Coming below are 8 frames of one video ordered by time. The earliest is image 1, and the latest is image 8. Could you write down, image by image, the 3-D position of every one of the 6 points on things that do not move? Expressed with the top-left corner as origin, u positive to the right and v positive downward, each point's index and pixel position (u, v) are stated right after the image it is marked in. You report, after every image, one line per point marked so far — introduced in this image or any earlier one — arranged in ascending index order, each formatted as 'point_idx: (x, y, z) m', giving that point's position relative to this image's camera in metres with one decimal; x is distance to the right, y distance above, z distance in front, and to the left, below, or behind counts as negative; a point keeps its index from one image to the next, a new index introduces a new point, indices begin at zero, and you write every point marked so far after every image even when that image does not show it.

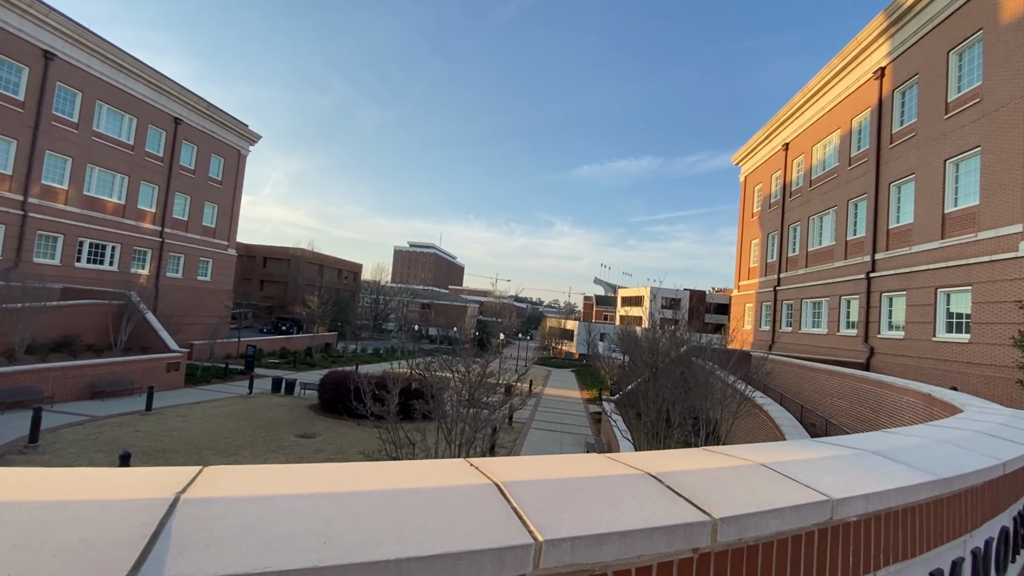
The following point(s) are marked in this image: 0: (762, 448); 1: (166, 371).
0: (+0.9, -0.6, +2.0) m
1: (-12.1, -3.0, +18.5) m
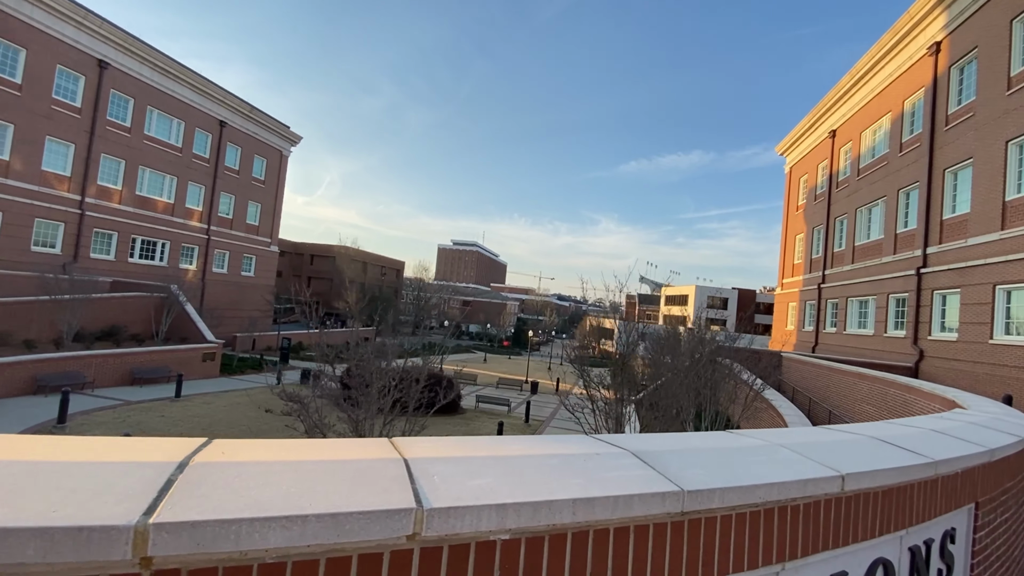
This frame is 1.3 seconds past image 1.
0: (-0.1, -0.5, +1.6) m
1: (-11.4, -2.7, +19.4) m
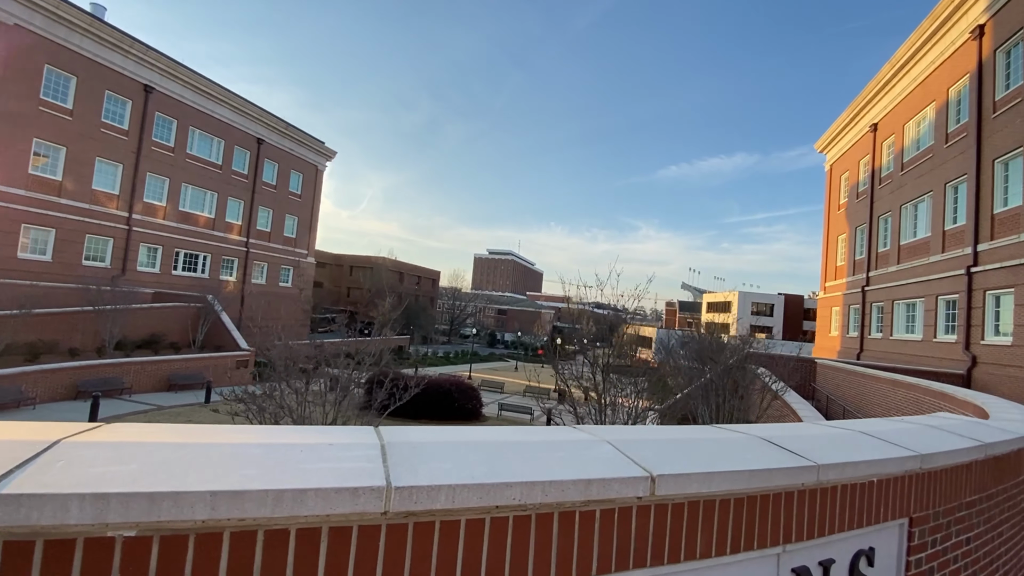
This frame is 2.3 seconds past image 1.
0: (-0.9, -0.4, +1.4) m
1: (-10.6, -3.1, +20.1) m
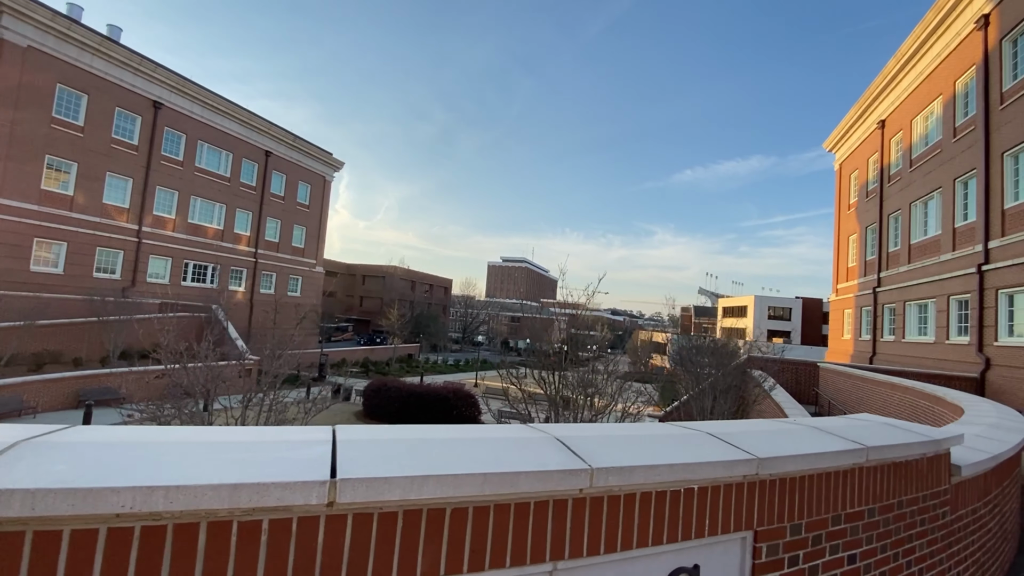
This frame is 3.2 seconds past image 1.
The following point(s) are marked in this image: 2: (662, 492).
0: (-1.7, -0.3, +1.3) m
1: (-10.6, -3.5, +20.3) m
2: (+0.5, -0.7, +1.8) m
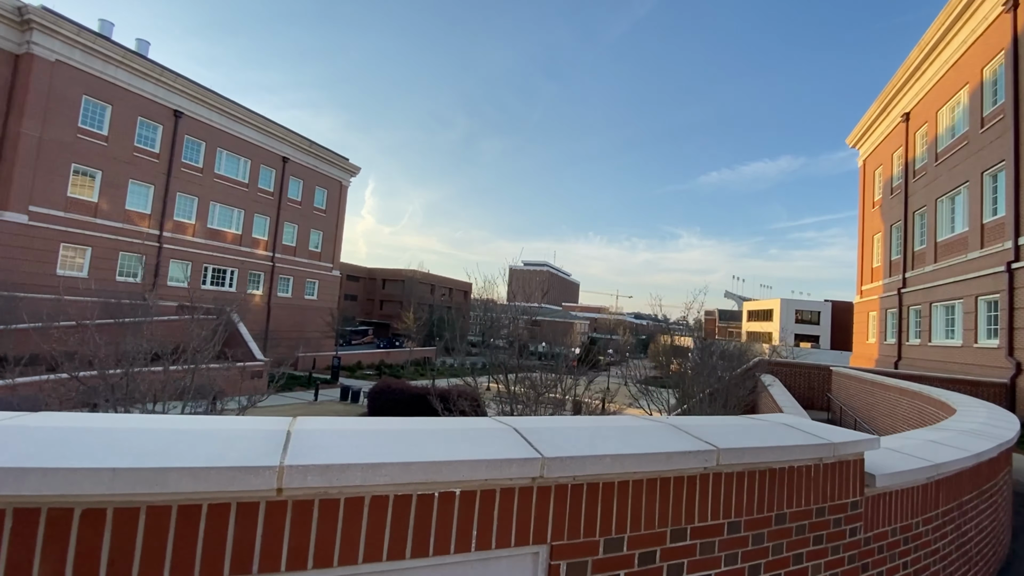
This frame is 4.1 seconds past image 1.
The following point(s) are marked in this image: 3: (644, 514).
0: (-2.6, -0.2, +1.1) m
1: (-10.4, -3.6, +20.5) m
2: (-0.3, -0.6, +1.5) m
3: (+0.5, -0.8, +1.9) m
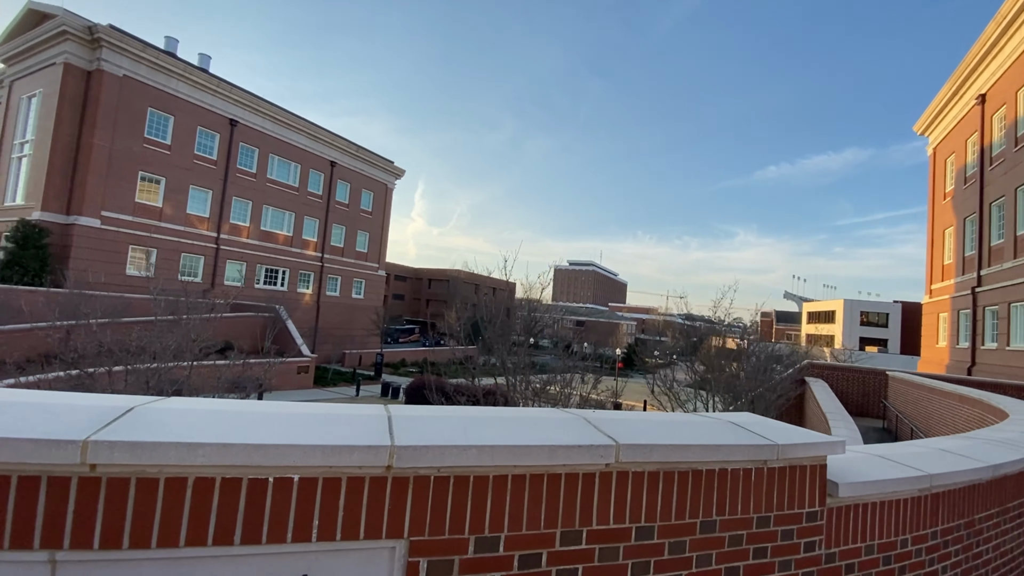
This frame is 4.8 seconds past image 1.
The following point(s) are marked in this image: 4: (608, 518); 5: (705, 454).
0: (-3.0, -0.2, +1.3) m
1: (-8.9, -3.5, +21.4) m
2: (-0.8, -0.5, +1.4) m
3: (+0.1, -0.7, +1.7) m
4: (+0.3, -0.8, +1.8) m
5: (+0.7, -0.6, +2.0) m
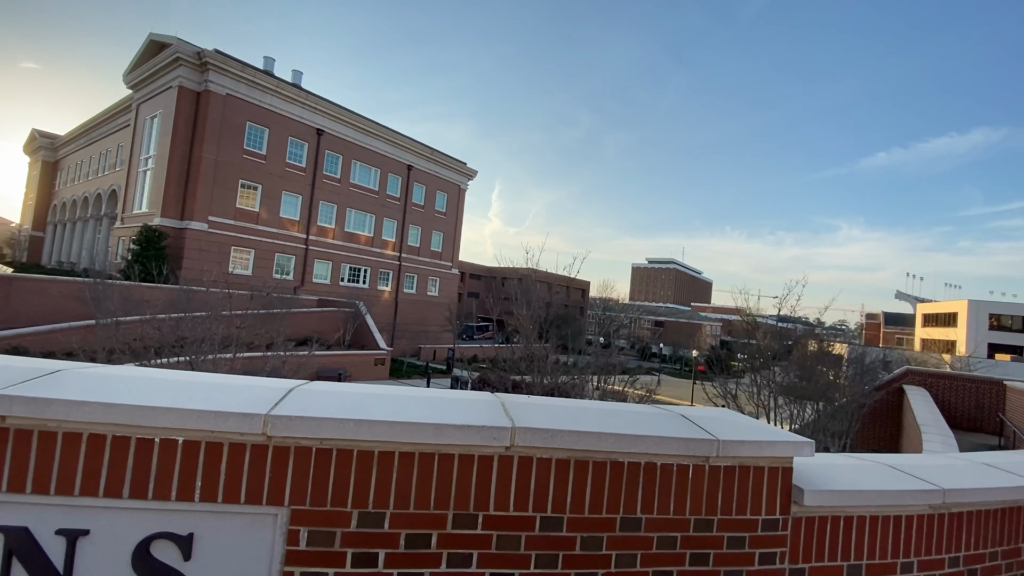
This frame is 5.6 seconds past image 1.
0: (-3.4, -0.1, +1.8) m
1: (-5.9, -3.4, +22.6) m
2: (-1.2, -0.5, +1.6) m
3: (-0.3, -0.7, +1.7) m
4: (0.0, -0.7, +1.8) m
5: (+0.4, -0.6, +1.8) m
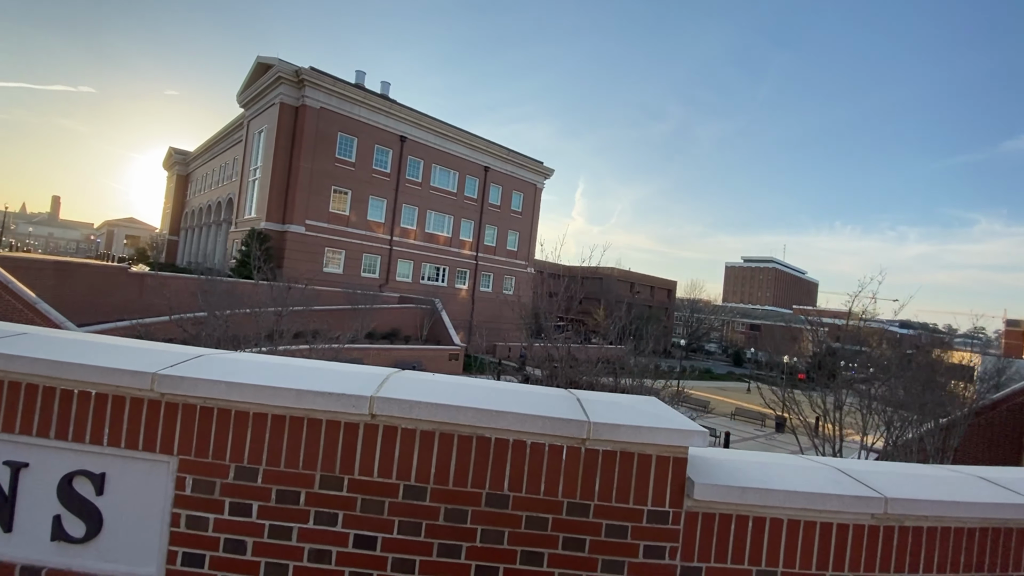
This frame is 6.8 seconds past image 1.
0: (-3.8, 0.0, +2.5) m
1: (-2.6, -3.4, +23.4) m
2: (-1.7, -0.4, +1.9) m
3: (-0.8, -0.6, +1.9) m
4: (-0.5, -0.7, +1.9) m
5: (-0.1, -0.5, +1.9) m
